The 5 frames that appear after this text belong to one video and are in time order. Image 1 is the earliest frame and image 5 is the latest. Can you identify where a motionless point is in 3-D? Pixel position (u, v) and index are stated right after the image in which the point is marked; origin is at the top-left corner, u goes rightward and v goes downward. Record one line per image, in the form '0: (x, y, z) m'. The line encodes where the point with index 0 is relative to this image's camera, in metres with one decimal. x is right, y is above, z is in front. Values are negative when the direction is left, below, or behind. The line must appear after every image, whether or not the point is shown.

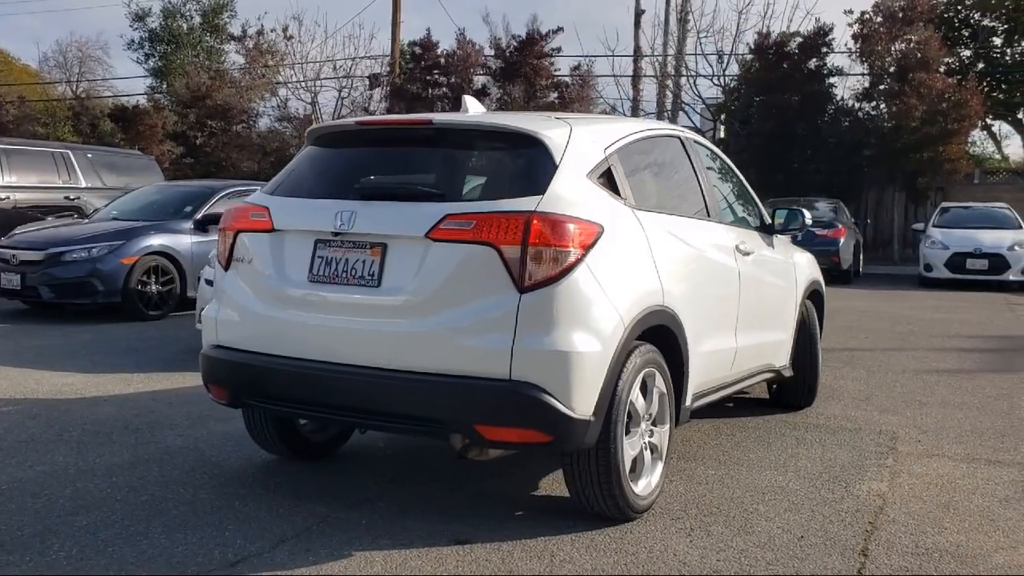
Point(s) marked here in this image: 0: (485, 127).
0: (-0.1, +0.8, +4.5) m
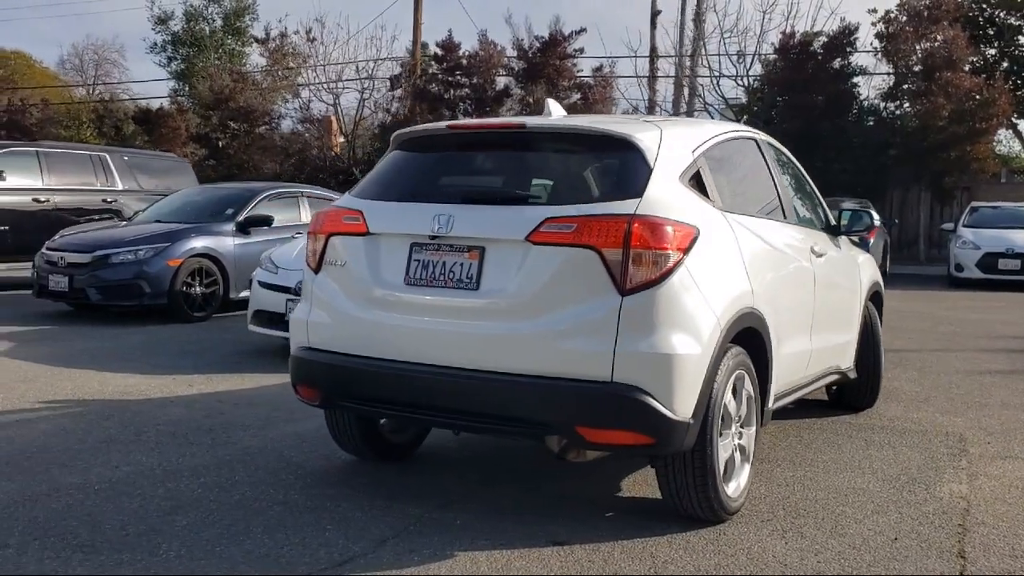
0: (+0.3, +0.7, +4.6) m
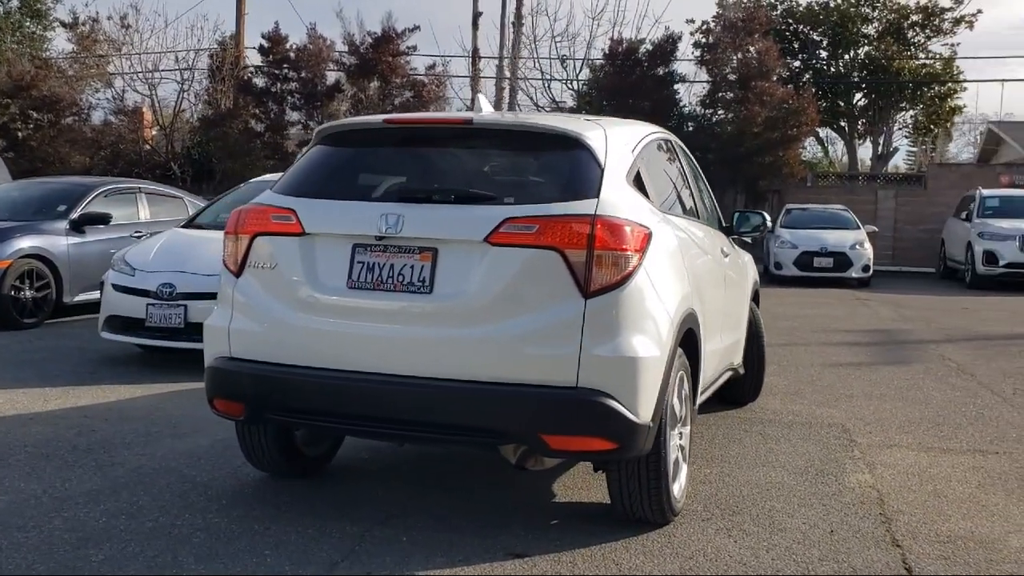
0: (+0.1, +0.7, +4.4) m
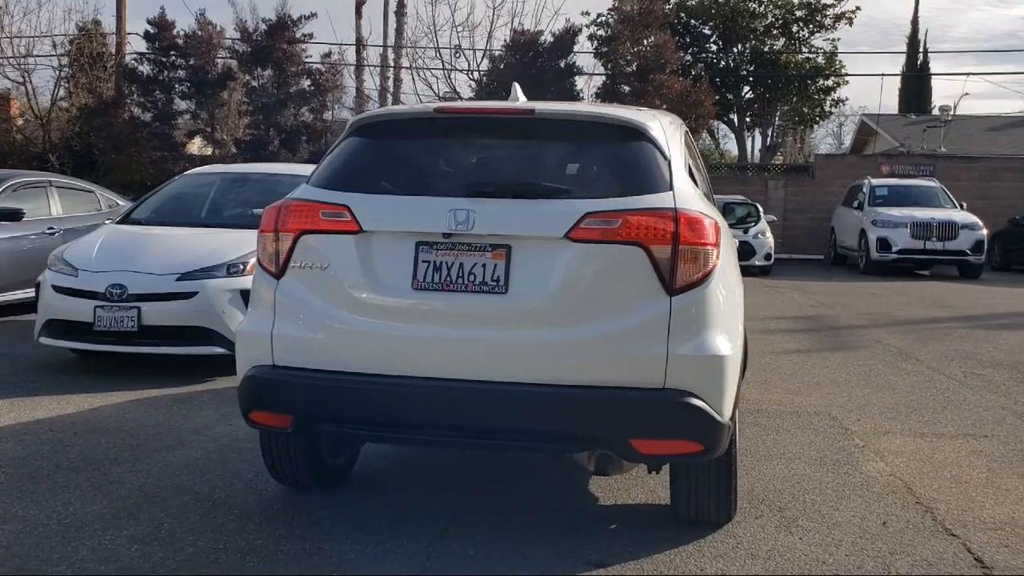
0: (+0.3, +0.7, +4.2) m
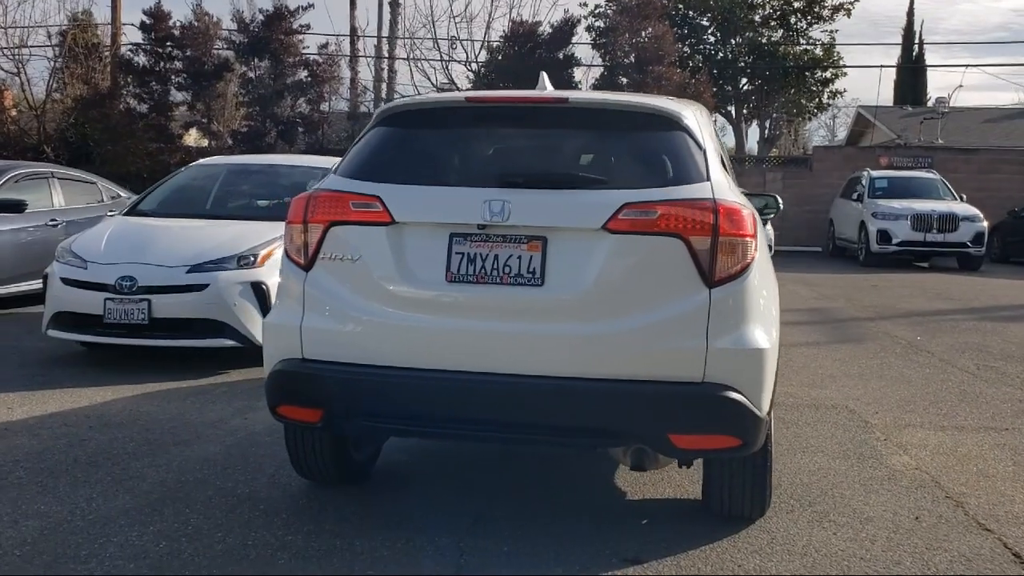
0: (+0.5, +0.8, +4.2) m
